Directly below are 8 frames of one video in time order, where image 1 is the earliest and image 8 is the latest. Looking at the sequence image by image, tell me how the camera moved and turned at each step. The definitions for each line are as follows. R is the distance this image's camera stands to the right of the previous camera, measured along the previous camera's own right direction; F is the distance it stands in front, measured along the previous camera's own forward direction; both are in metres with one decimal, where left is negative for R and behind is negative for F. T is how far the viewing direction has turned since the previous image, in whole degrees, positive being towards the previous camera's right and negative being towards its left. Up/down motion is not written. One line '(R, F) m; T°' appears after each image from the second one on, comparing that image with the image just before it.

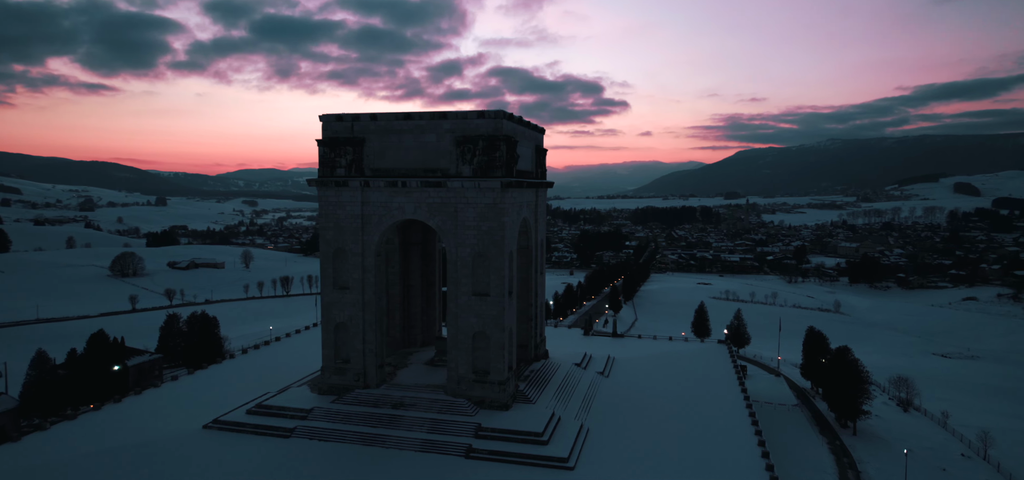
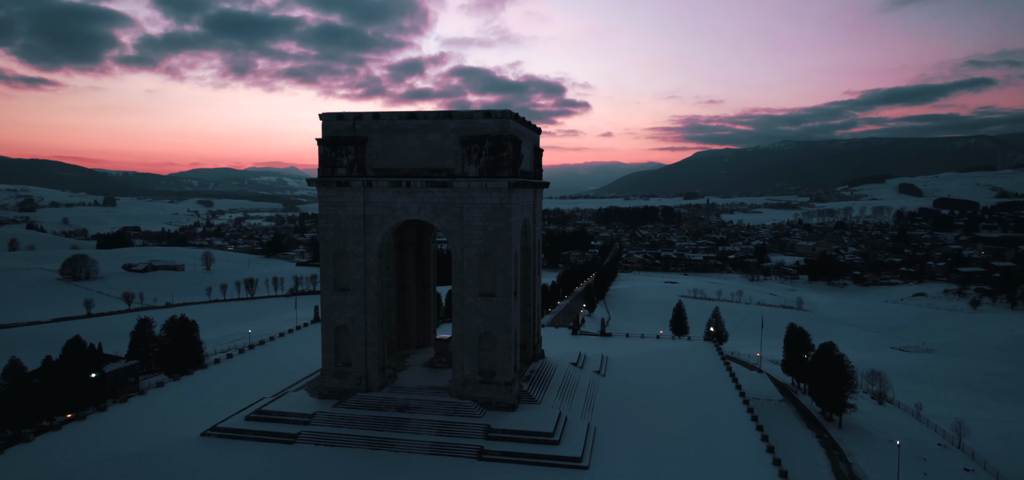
(-1.4, +0.1) m; +3°
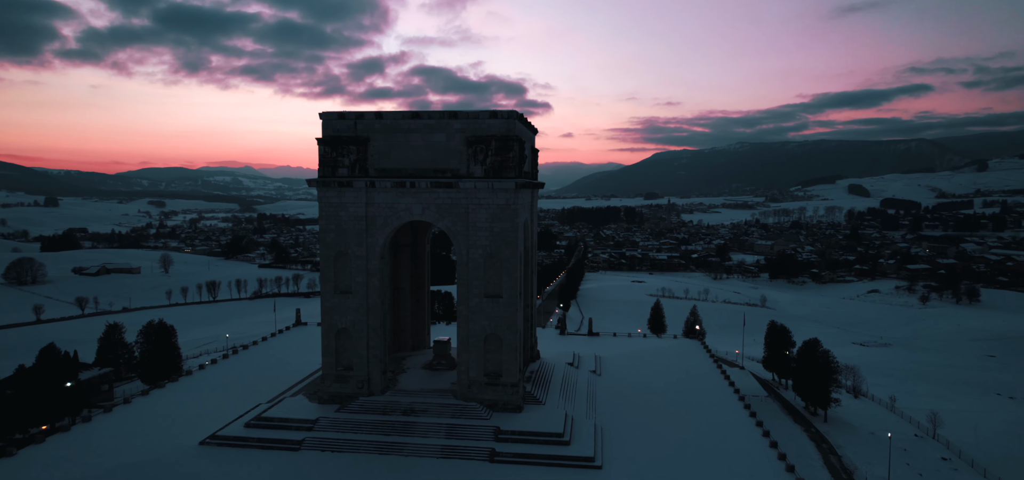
(-1.4, +0.1) m; +3°
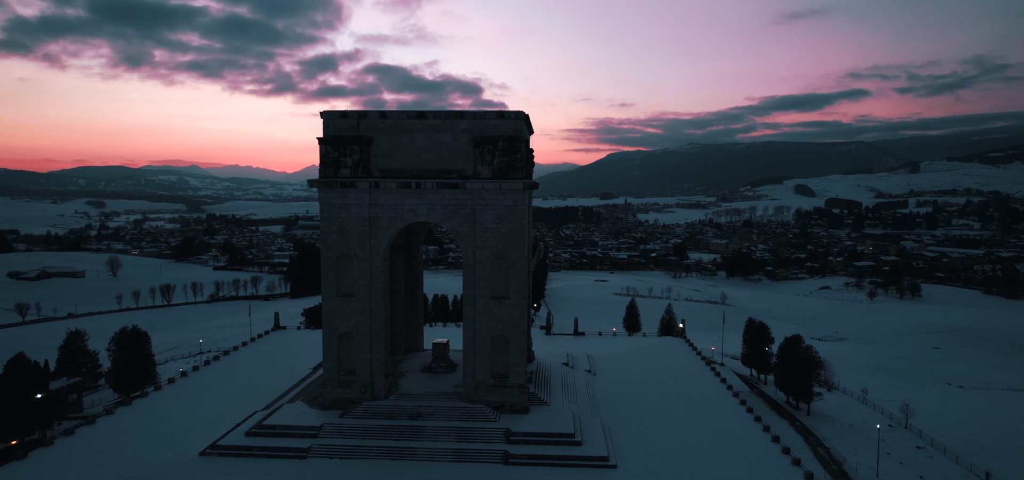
(-1.6, +0.1) m; +4°
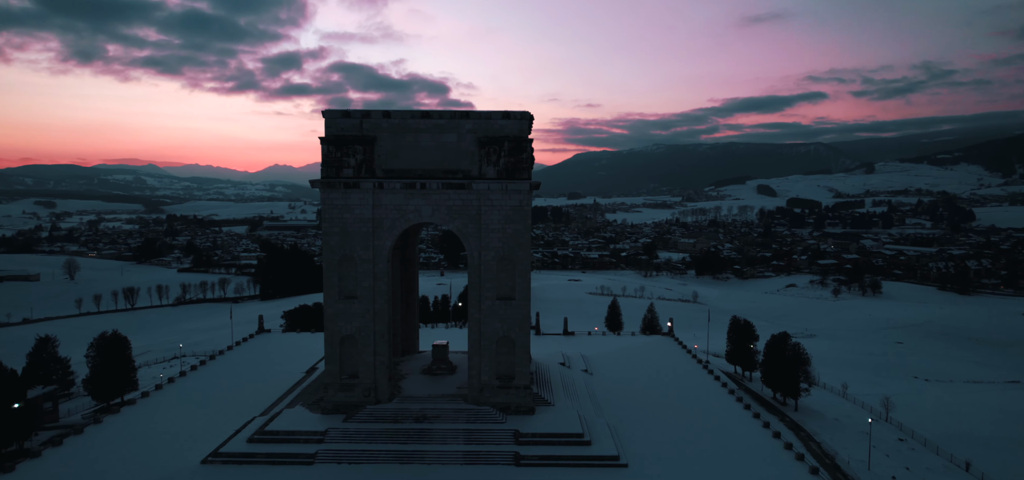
(-1.2, +0.1) m; +3°
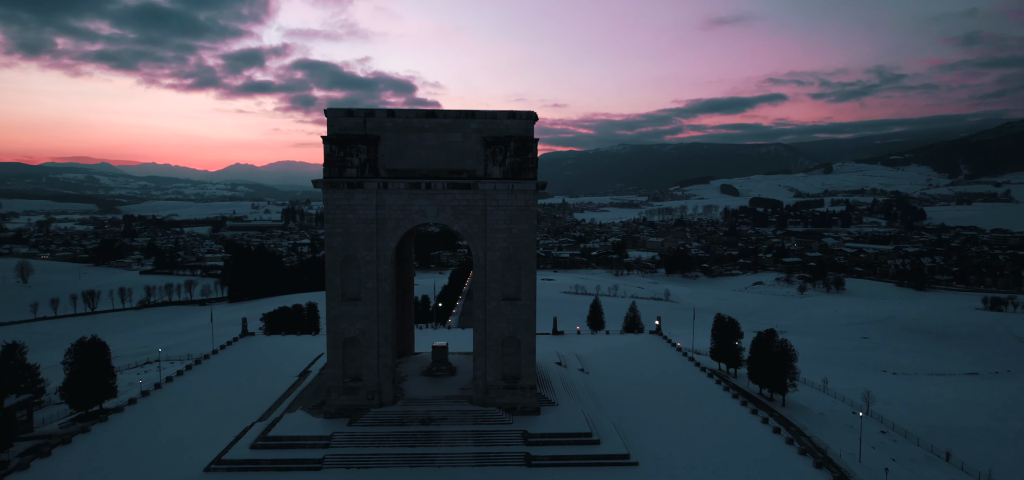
(-1.2, +0.1) m; +3°
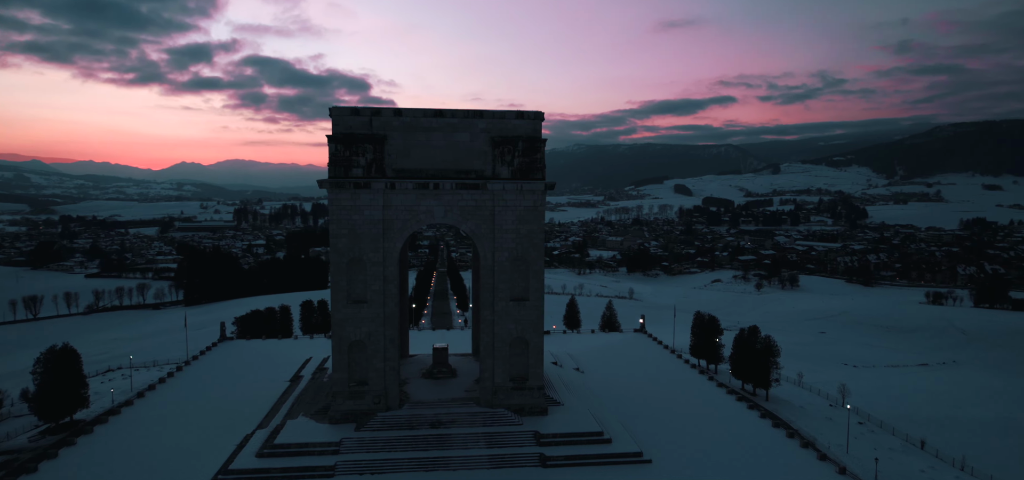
(-1.6, +0.1) m; +4°
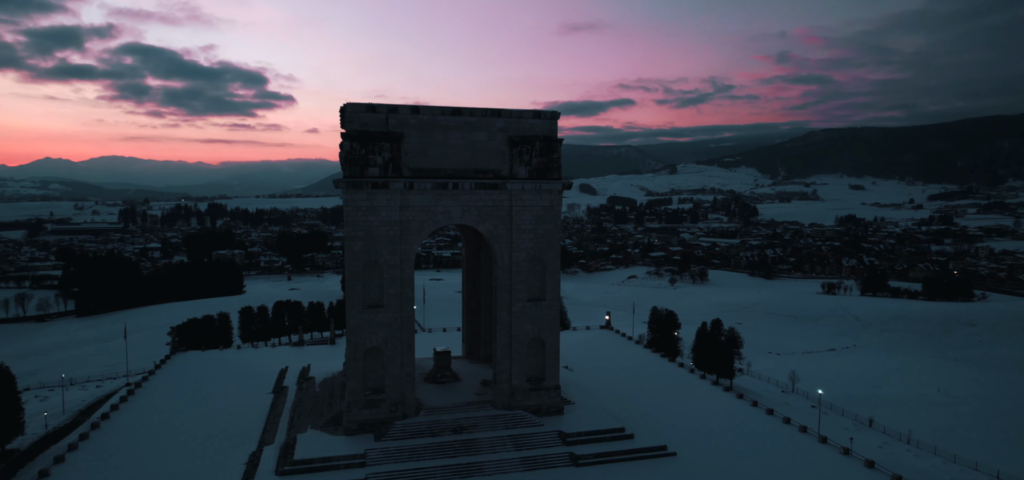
(-3.4, +0.4) m; +8°
